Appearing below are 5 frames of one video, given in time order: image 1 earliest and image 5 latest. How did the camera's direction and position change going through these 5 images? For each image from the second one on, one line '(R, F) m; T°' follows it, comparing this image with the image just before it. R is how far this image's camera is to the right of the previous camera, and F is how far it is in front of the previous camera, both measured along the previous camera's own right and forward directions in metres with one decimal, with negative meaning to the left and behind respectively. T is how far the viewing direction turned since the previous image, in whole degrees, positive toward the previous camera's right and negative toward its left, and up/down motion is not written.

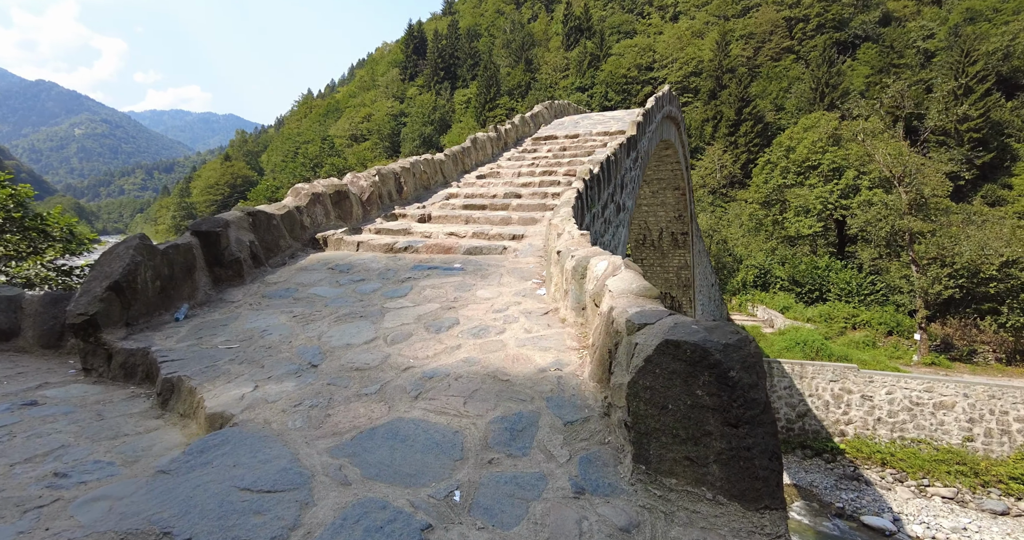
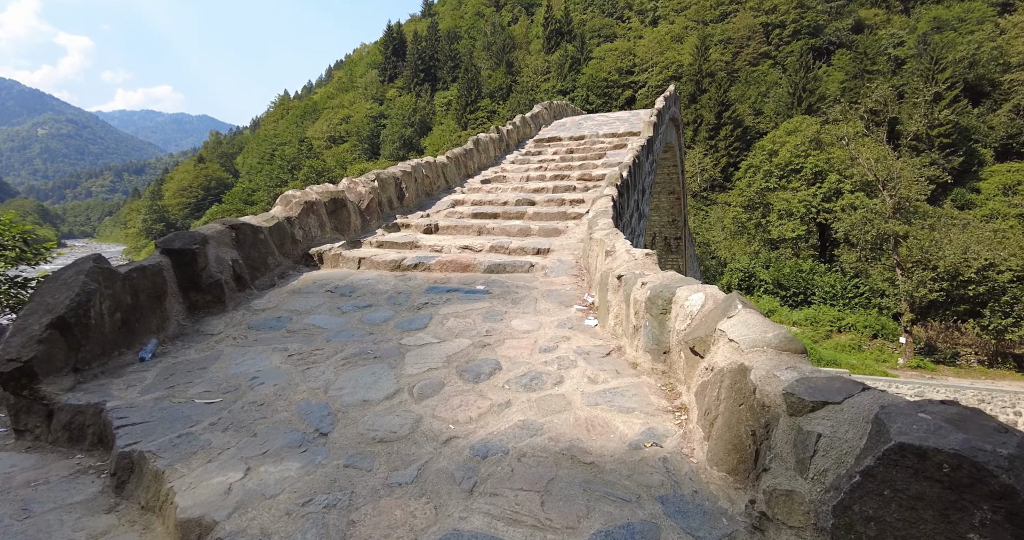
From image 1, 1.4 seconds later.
(-0.4, +0.7) m; +2°
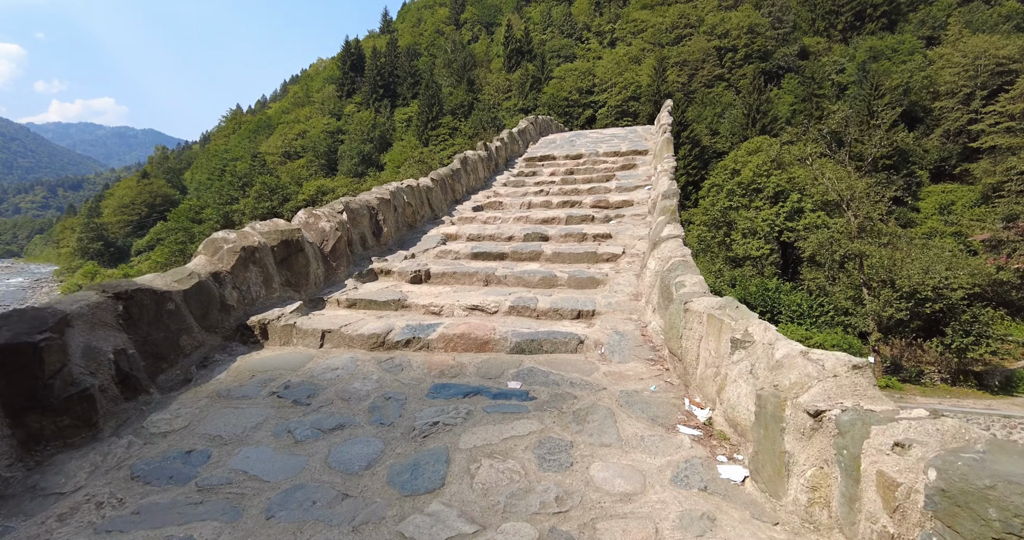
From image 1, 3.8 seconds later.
(-0.5, +1.4) m; +5°
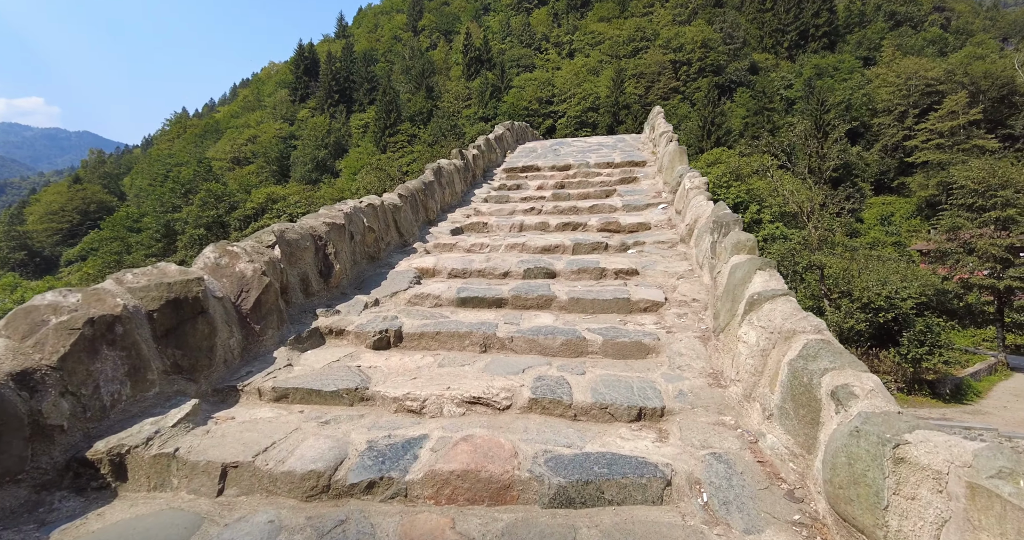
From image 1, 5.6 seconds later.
(-0.3, +1.3) m; +5°
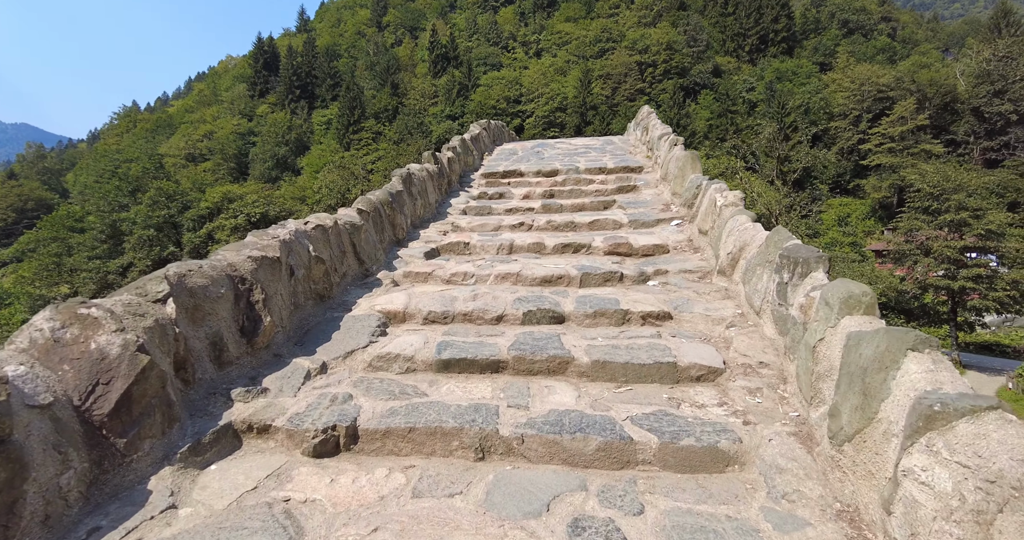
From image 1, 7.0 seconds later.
(-0.2, +1.0) m; +4°
